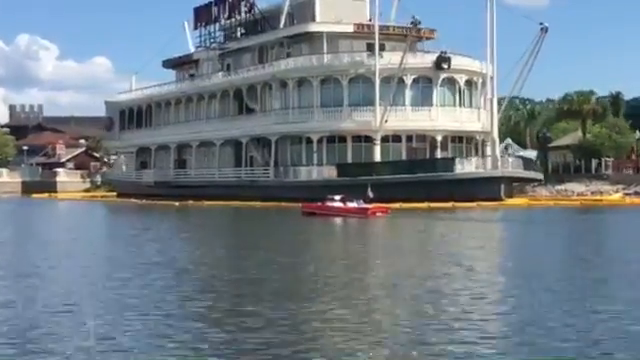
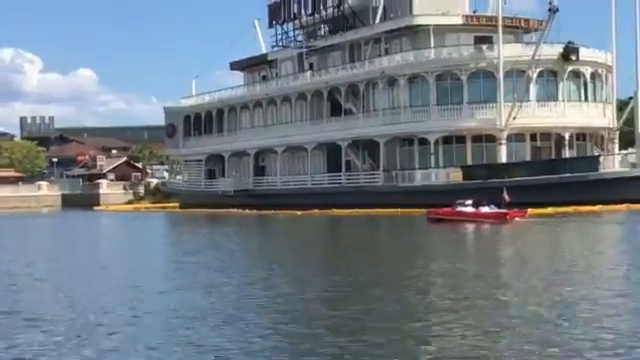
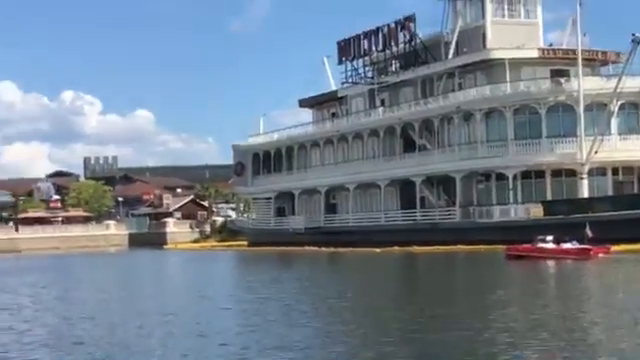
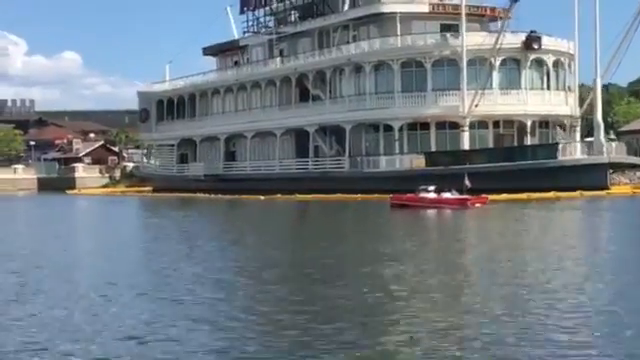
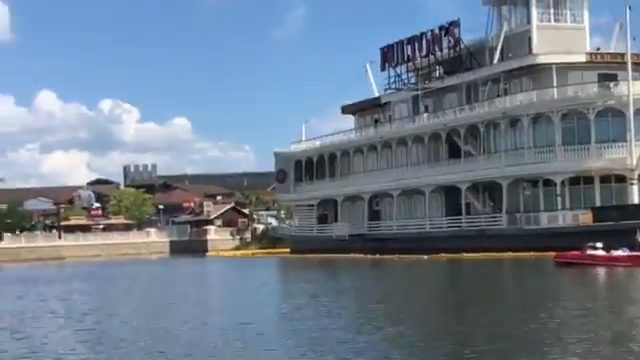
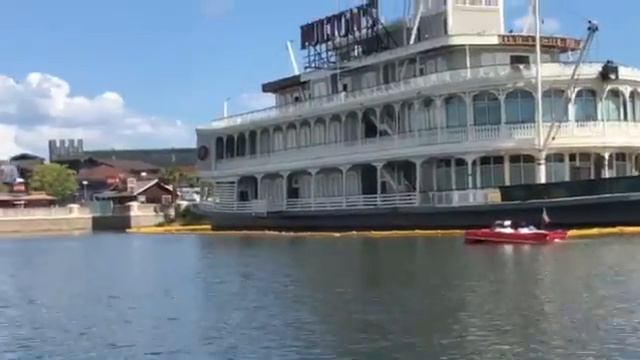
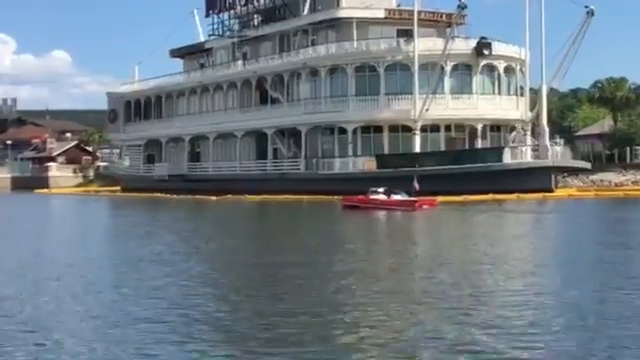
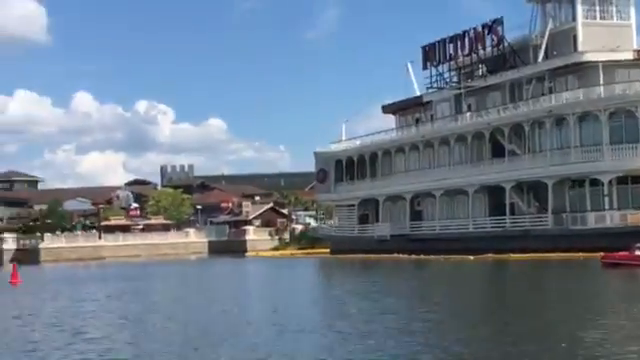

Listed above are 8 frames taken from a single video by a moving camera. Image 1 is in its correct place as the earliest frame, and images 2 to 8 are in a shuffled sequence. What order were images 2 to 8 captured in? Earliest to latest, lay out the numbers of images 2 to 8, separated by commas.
7, 4, 2, 6, 3, 5, 8
